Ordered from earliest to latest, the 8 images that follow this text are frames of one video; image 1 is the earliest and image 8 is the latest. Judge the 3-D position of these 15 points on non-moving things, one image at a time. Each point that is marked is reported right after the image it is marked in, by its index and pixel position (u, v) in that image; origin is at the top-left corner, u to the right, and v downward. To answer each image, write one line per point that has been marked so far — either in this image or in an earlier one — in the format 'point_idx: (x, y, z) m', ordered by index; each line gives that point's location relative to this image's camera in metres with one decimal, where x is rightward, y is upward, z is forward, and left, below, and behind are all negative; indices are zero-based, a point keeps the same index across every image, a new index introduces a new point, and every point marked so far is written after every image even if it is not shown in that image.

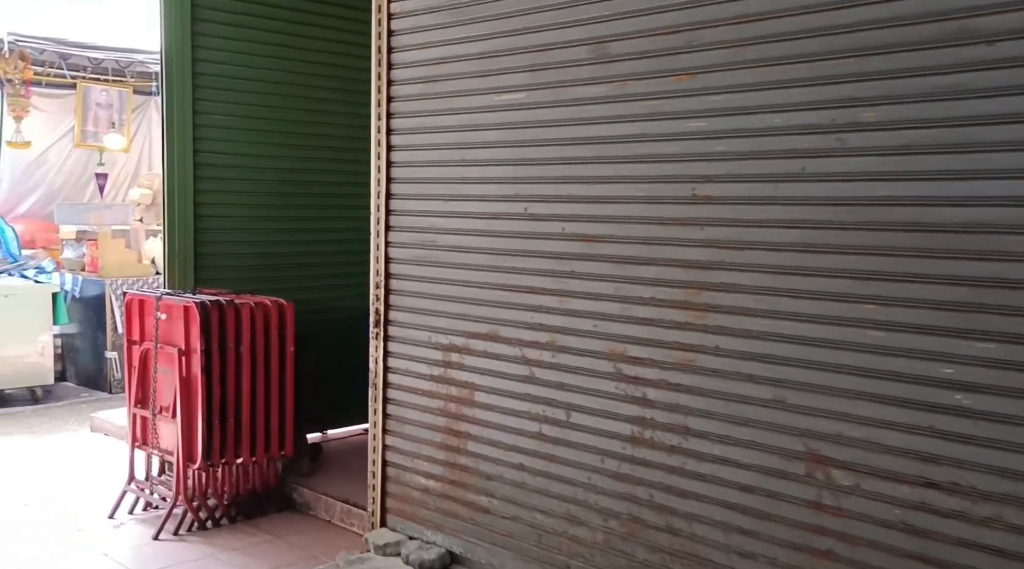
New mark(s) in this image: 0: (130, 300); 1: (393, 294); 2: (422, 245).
0: (-1.6, -0.1, +4.1) m
1: (-0.4, 0.0, +3.3) m
2: (-0.3, +0.1, +3.2) m
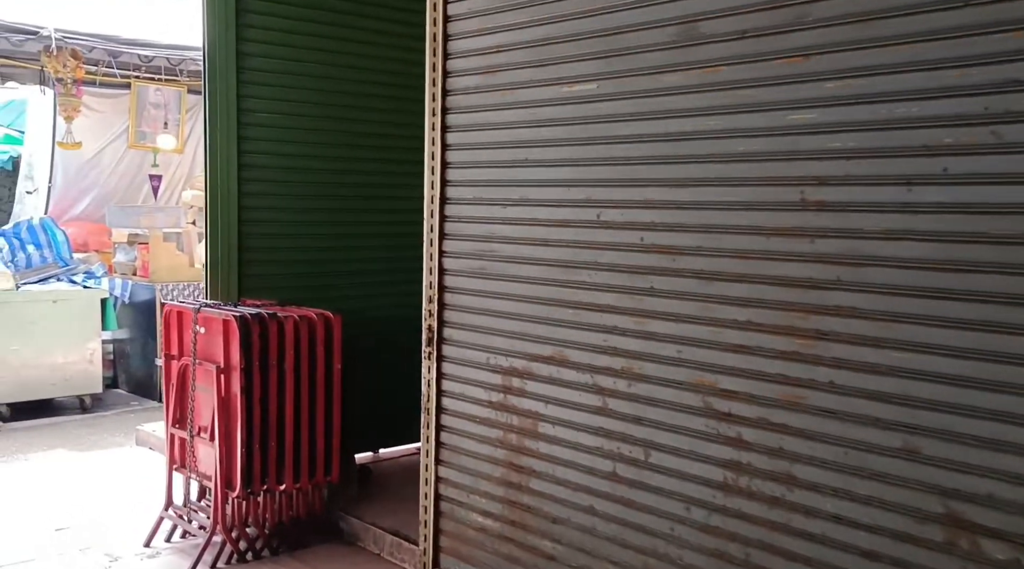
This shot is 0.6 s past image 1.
0: (-1.3, -0.1, +3.8) m
1: (-0.2, -0.1, +3.0) m
2: (-0.1, +0.1, +2.9) m
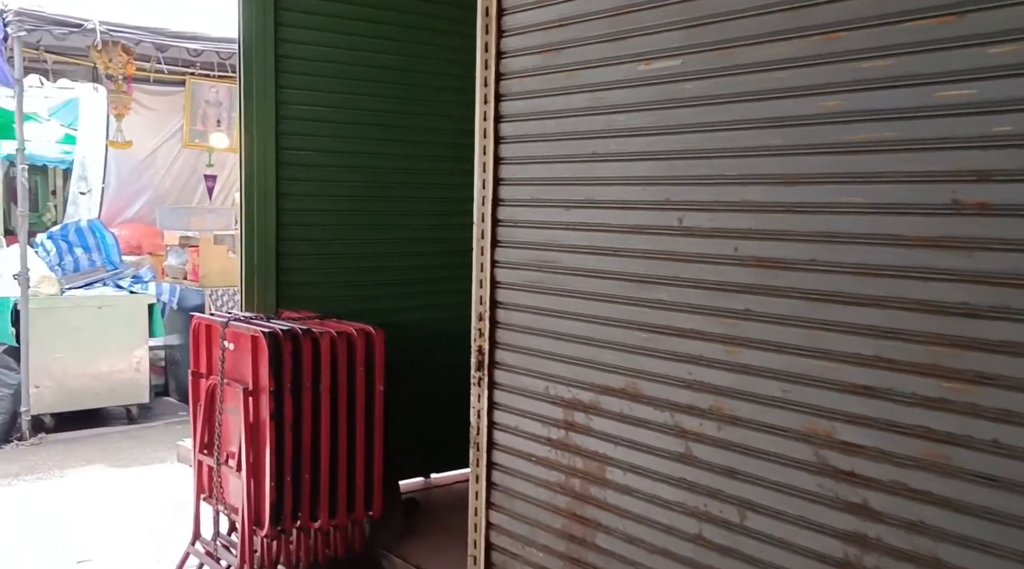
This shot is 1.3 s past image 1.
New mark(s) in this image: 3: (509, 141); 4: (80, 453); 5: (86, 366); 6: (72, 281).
0: (-1.1, -0.1, +3.5) m
1: (0.0, -0.1, +2.6) m
2: (+0.1, 0.0, +2.4) m
3: (0.0, +0.4, +2.5) m
4: (-2.3, -0.9, +5.3) m
5: (-2.6, -0.5, +6.0) m
6: (-2.8, 0.0, +6.3) m
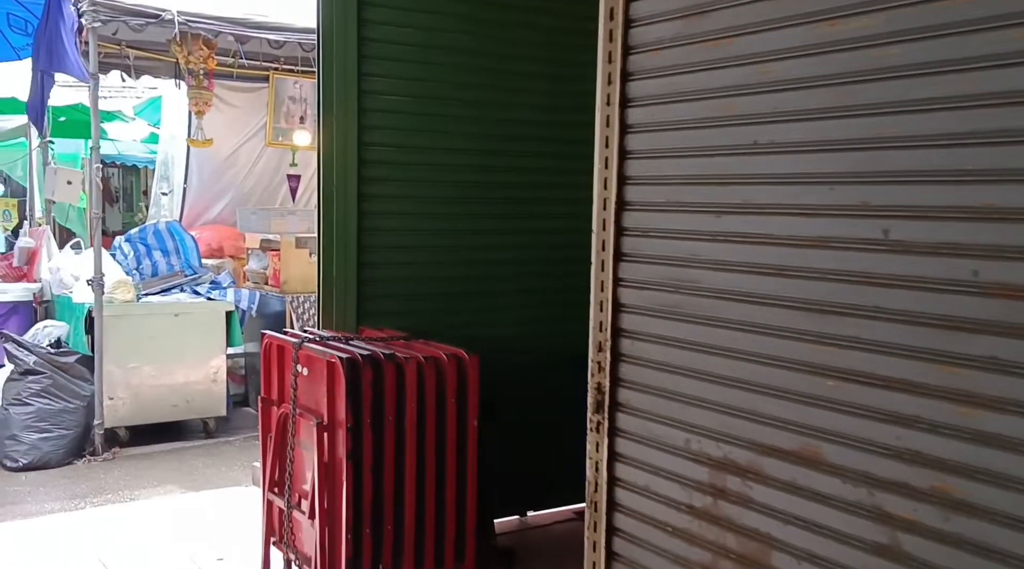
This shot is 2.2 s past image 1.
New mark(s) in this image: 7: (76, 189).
0: (-0.7, -0.2, +3.0) m
1: (+0.2, -0.2, +2.1) m
2: (+0.3, 0.0, +1.9) m
3: (+0.3, +0.3, +2.0) m
4: (-1.8, -0.9, +5.0) m
5: (-2.0, -0.5, +5.7) m
6: (-2.2, 0.0, +6.0) m
7: (-2.9, +0.6, +6.6) m
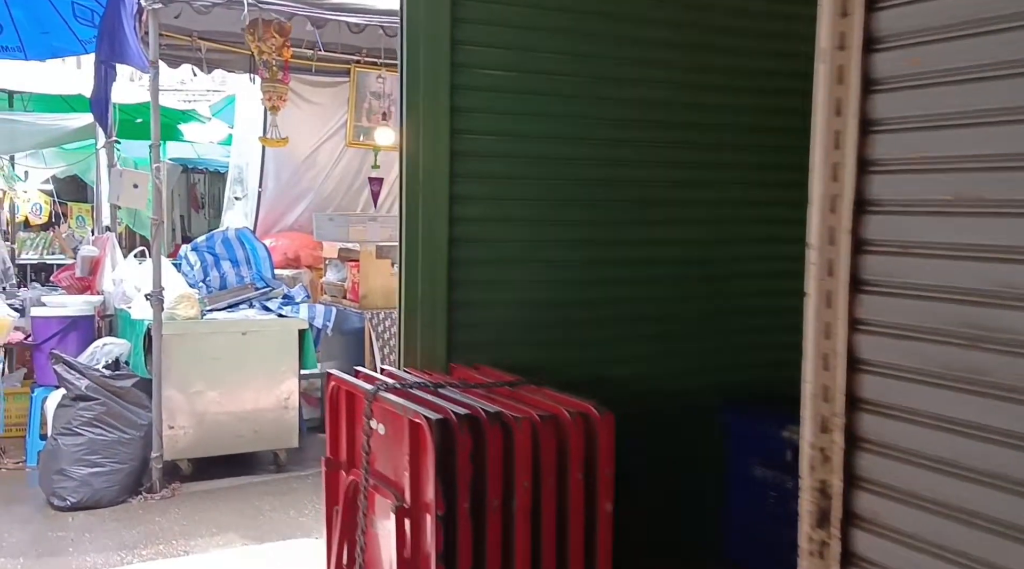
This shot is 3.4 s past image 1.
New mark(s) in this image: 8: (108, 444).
0: (-0.4, -0.3, +2.3) m
1: (+0.5, -0.2, +1.3) m
2: (+0.6, -0.1, +1.1) m
3: (+0.5, +0.3, +1.3) m
4: (-1.3, -1.0, +4.4) m
5: (-1.5, -0.6, +5.1) m
6: (-1.6, -0.1, +5.4) m
7: (-2.3, +0.6, +6.1) m
8: (-1.9, -0.8, +4.7) m
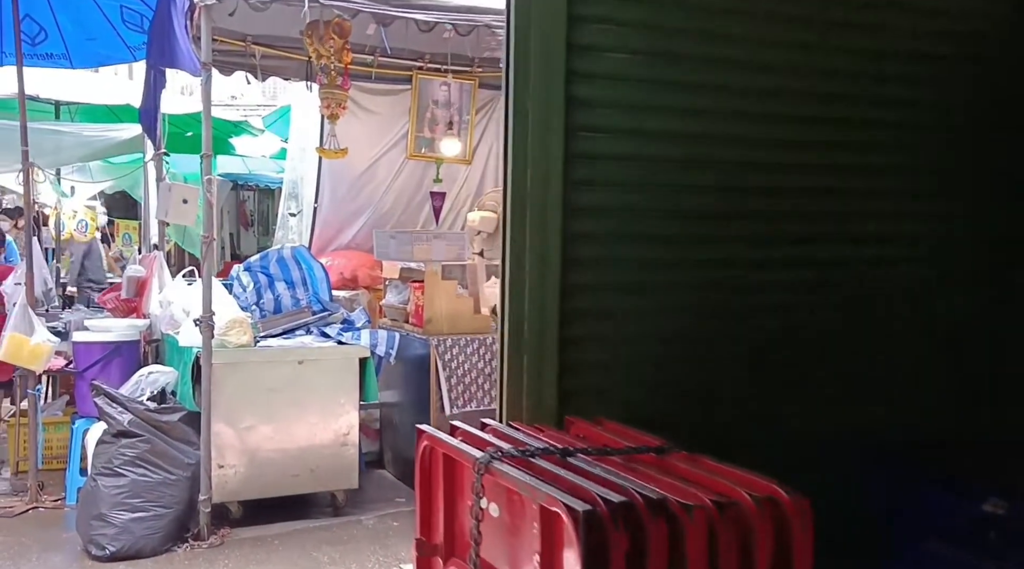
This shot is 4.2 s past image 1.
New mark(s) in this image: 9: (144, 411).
0: (-0.2, -0.3, +1.8) m
1: (+0.7, -0.3, +0.7) m
2: (+0.8, -0.1, +0.6) m
3: (+0.7, +0.2, +0.7) m
4: (-1.0, -1.1, +3.9) m
5: (-1.1, -0.7, +4.6) m
6: (-1.2, -0.2, +5.0) m
7: (-1.8, +0.4, +5.7) m
8: (-1.5, -0.9, +4.2) m
9: (-1.6, -0.6, +4.4) m
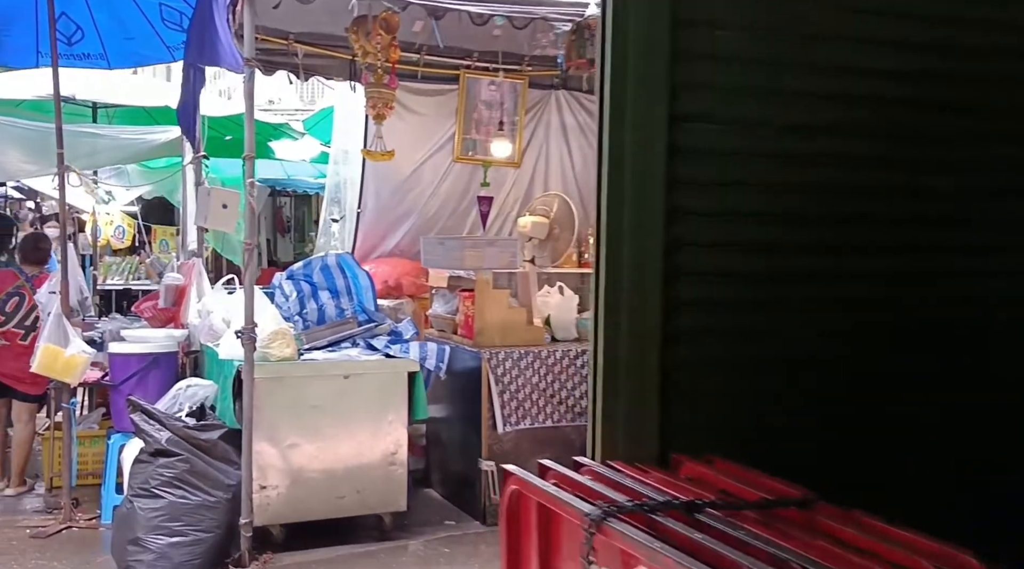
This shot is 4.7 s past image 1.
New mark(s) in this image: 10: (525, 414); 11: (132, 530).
0: (0.0, -0.3, +1.5) m
1: (+0.8, -0.3, +0.4) m
2: (+0.9, -0.1, +0.3) m
3: (+0.9, +0.2, +0.4) m
4: (-0.7, -1.2, +3.6) m
5: (-0.8, -0.8, +4.3) m
6: (-0.9, -0.3, +4.7) m
7: (-1.6, +0.4, +5.5) m
8: (-1.3, -0.9, +4.0) m
9: (-1.4, -0.6, +4.1) m
10: (+0.1, -0.6, +4.8) m
11: (-1.5, -1.0, +3.9) m
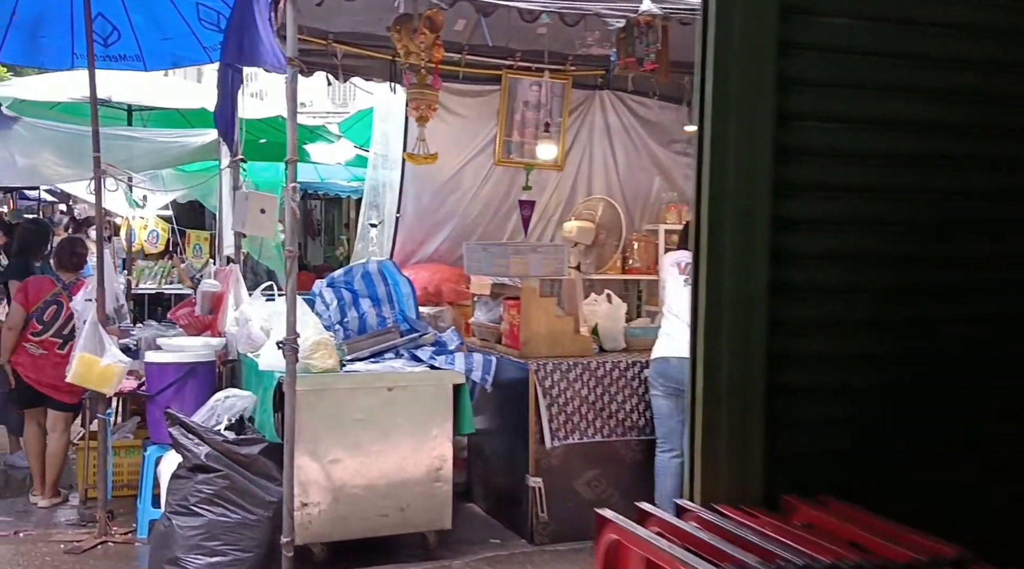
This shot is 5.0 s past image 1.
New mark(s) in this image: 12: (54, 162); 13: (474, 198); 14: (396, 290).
0: (+0.2, -0.4, +1.4) m
1: (+0.9, -0.3, +0.2) m
2: (+1.0, -0.2, +0.1) m
3: (+1.0, +0.2, +0.2) m
4: (-0.5, -1.2, +3.5) m
5: (-0.6, -0.8, +4.2) m
6: (-0.7, -0.3, +4.5) m
7: (-1.3, +0.3, +5.3) m
8: (-1.1, -0.9, +3.8) m
9: (-1.2, -0.6, +4.0) m
10: (+0.3, -0.7, +4.7) m
11: (-1.3, -1.0, +3.8) m
12: (-3.0, +0.8, +6.5) m
13: (-0.2, +0.5, +6.2) m
14: (-0.6, 0.0, +5.0) m
